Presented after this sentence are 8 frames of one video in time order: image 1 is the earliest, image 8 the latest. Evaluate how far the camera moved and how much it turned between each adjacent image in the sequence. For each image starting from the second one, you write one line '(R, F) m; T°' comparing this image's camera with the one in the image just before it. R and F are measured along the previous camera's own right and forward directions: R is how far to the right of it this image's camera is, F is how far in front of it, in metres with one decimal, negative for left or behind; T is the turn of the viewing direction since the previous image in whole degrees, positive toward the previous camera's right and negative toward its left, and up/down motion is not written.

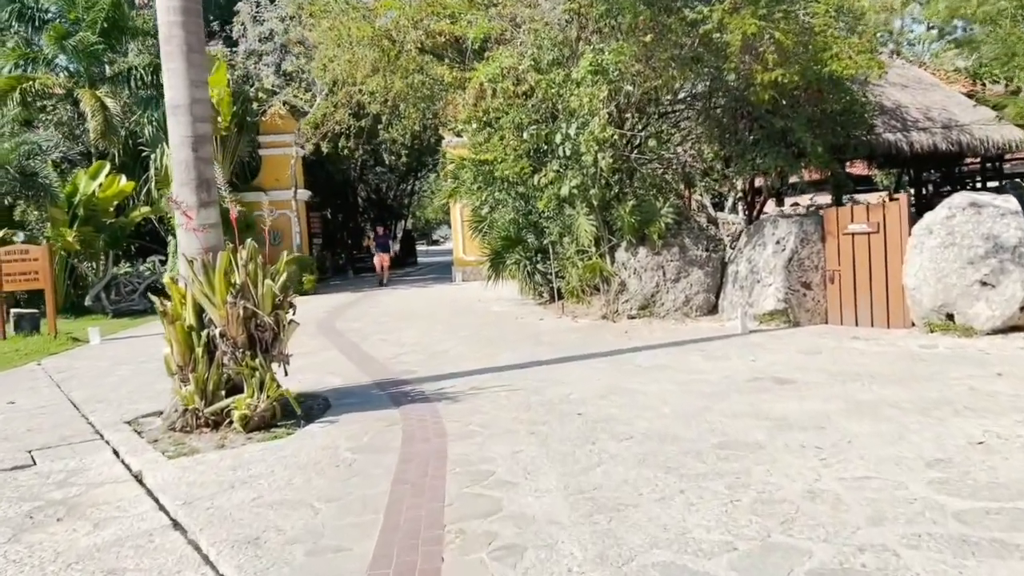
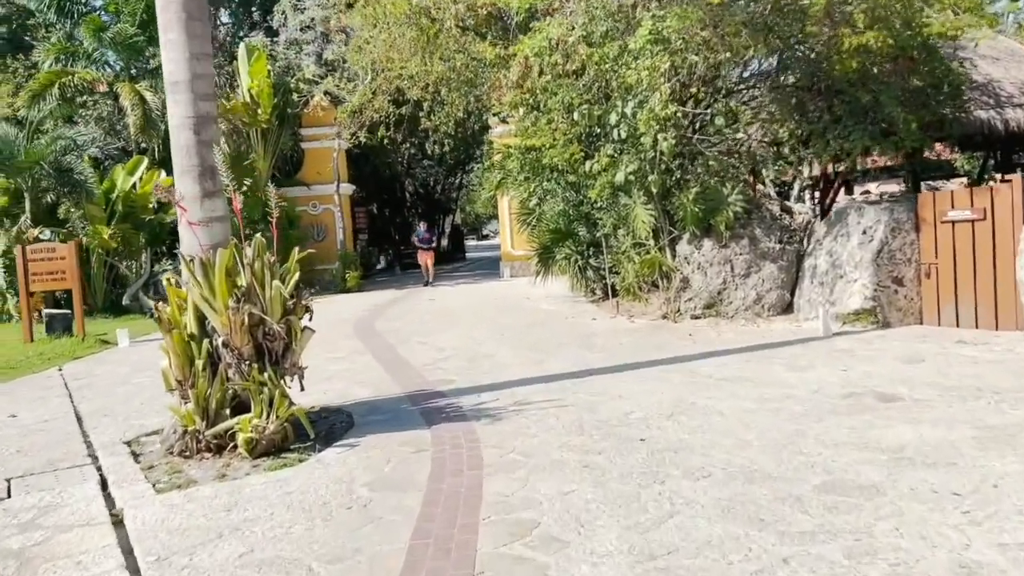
(0.0, +1.1) m; -3°
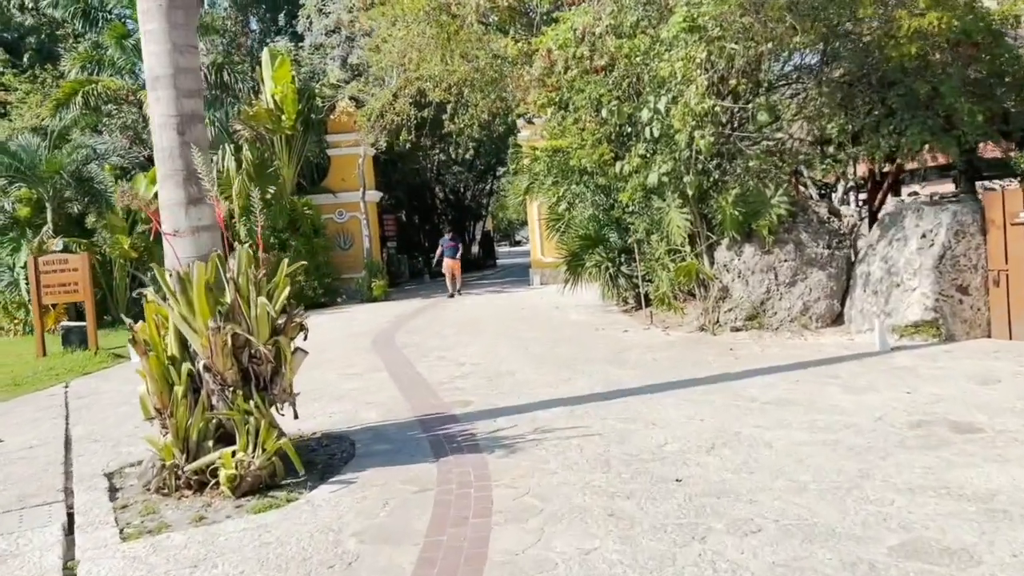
(+0.1, +0.7) m; -2°
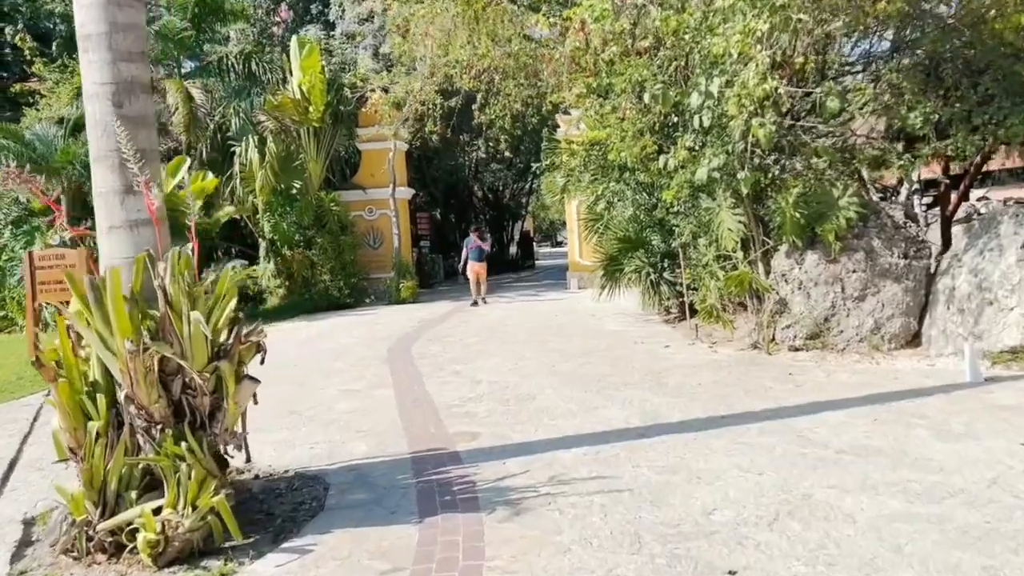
(+0.2, +1.2) m; -3°
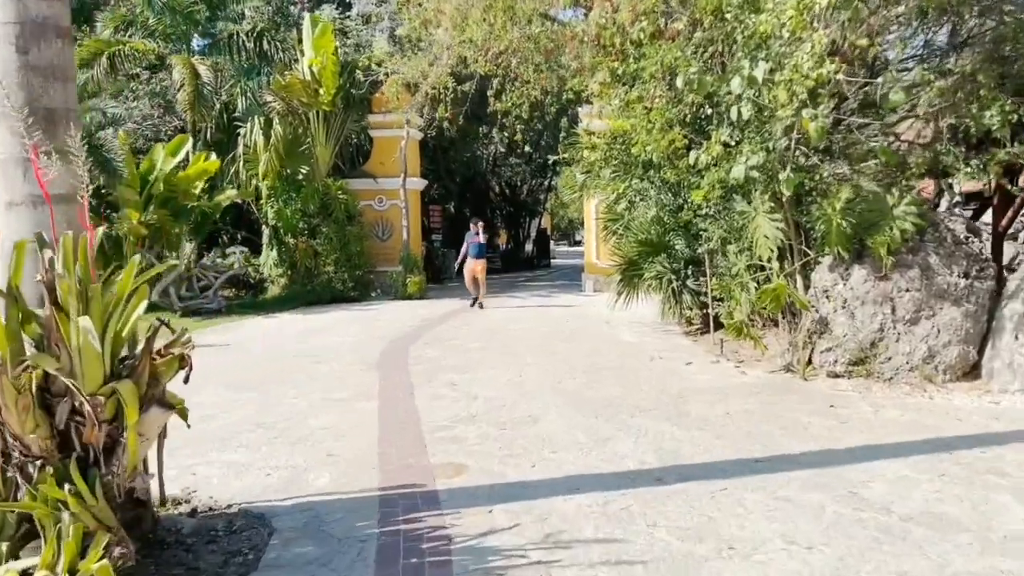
(+0.1, +1.0) m; -1°
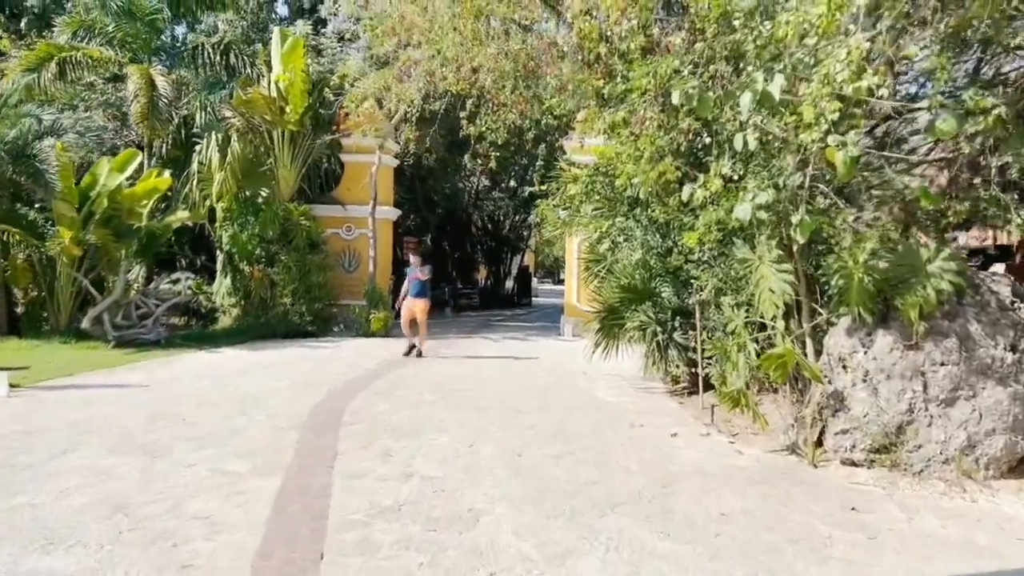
(+0.3, +1.4) m; +1°
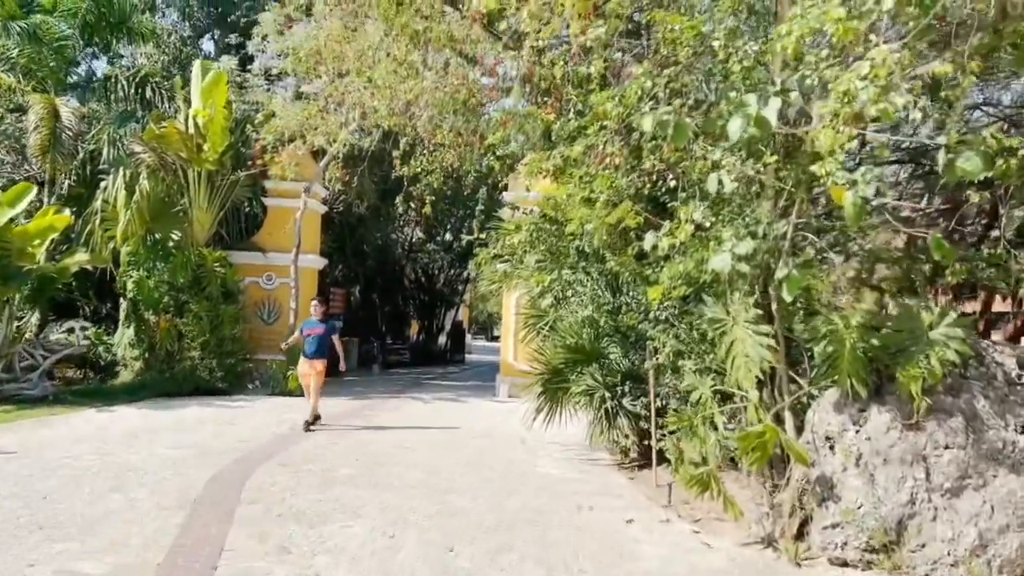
(0.0, +1.1) m; +5°
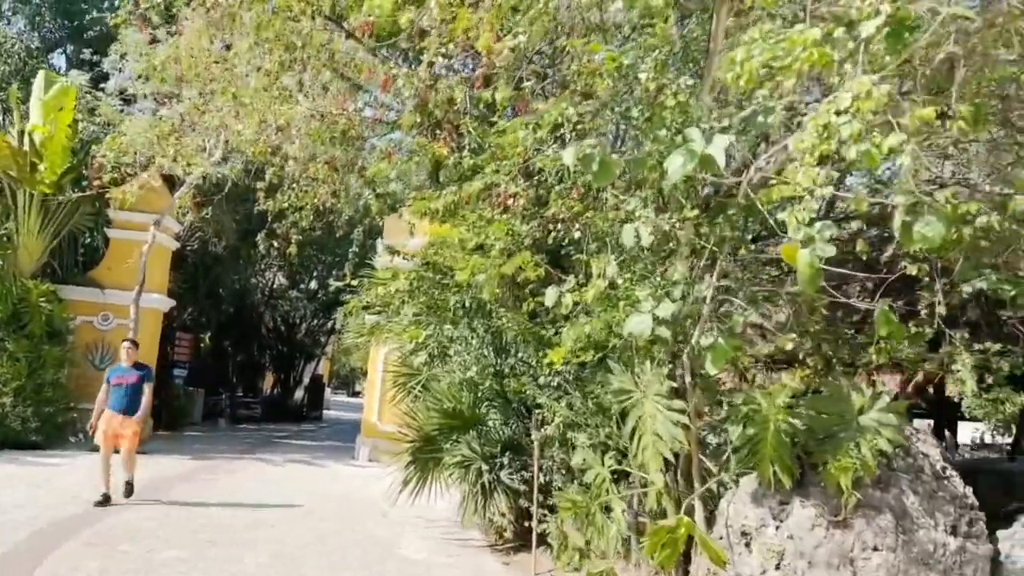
(-0.1, +0.9) m; +9°
